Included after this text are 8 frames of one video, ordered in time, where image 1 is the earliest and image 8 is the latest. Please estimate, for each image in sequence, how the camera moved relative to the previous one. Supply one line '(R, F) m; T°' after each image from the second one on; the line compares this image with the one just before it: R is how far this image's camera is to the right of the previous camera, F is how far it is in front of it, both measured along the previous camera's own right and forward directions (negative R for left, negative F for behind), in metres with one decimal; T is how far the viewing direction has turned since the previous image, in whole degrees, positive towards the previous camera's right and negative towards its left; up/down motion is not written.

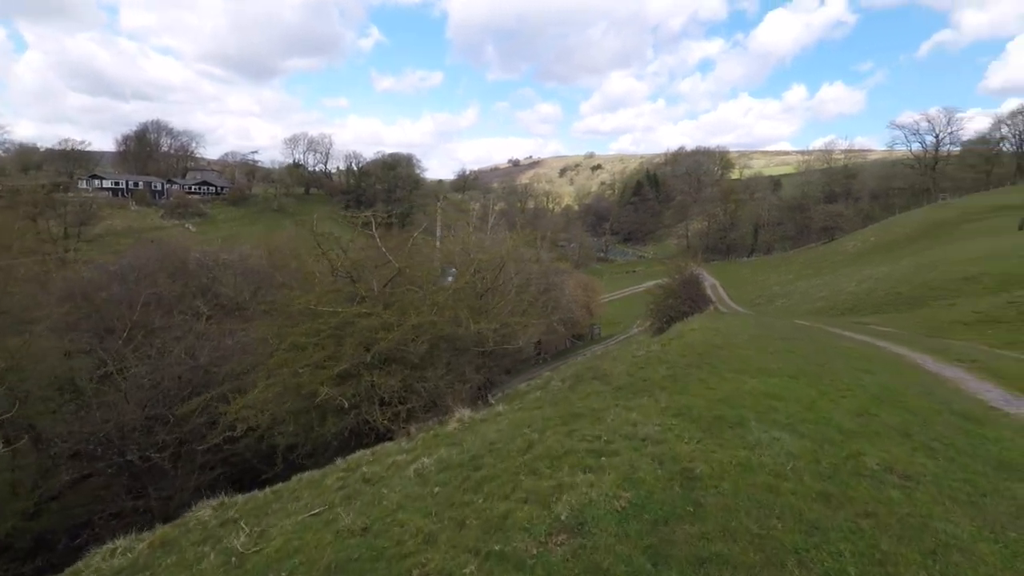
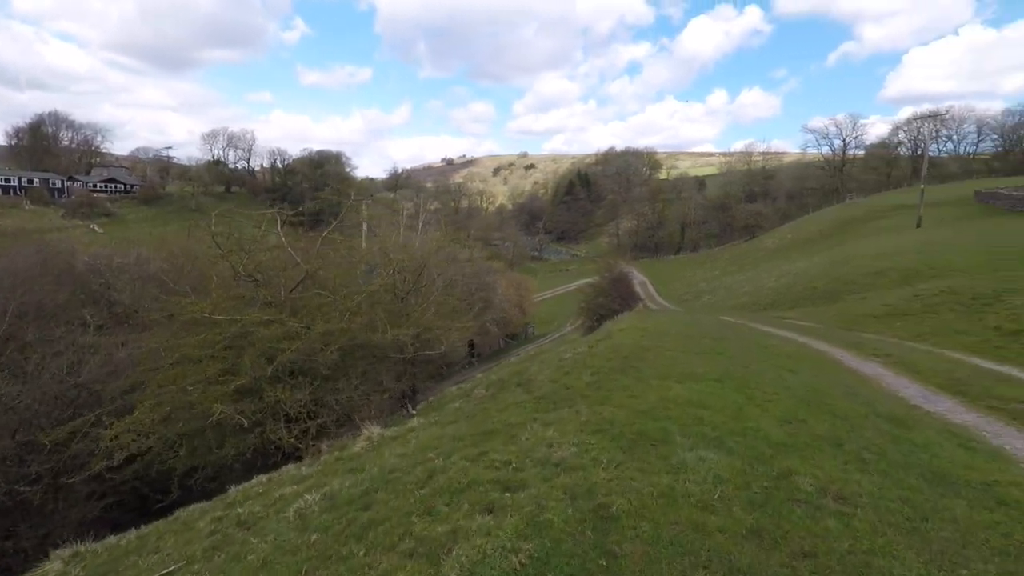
(+0.5, +1.1) m; +6°
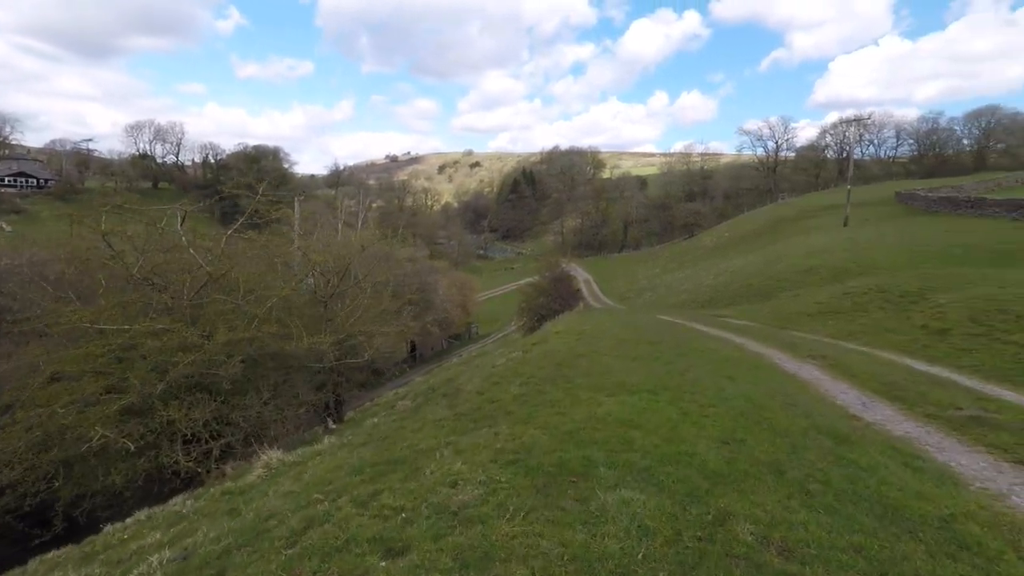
(+0.6, +1.2) m; +5°
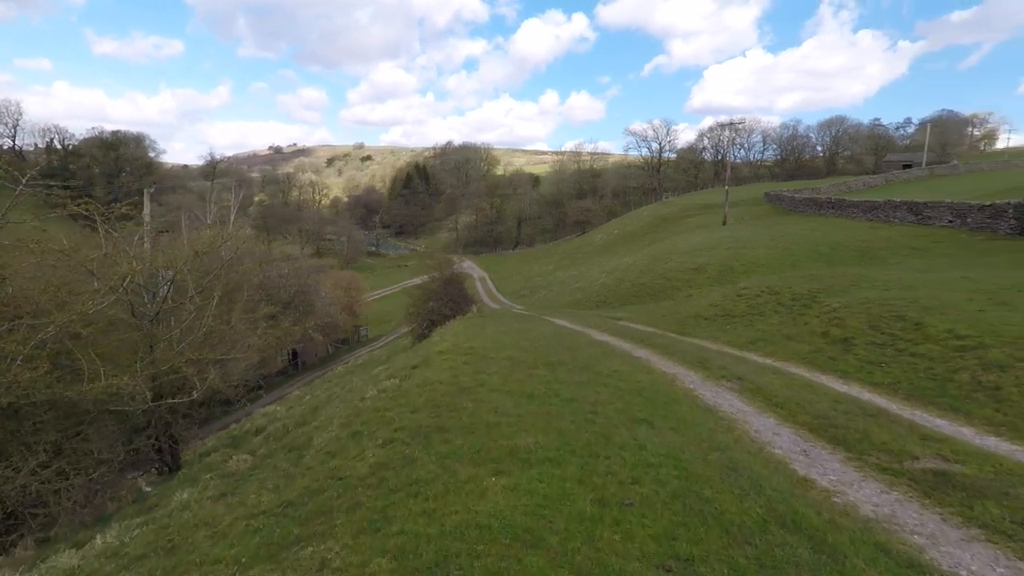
(+0.6, +3.0) m; +10°
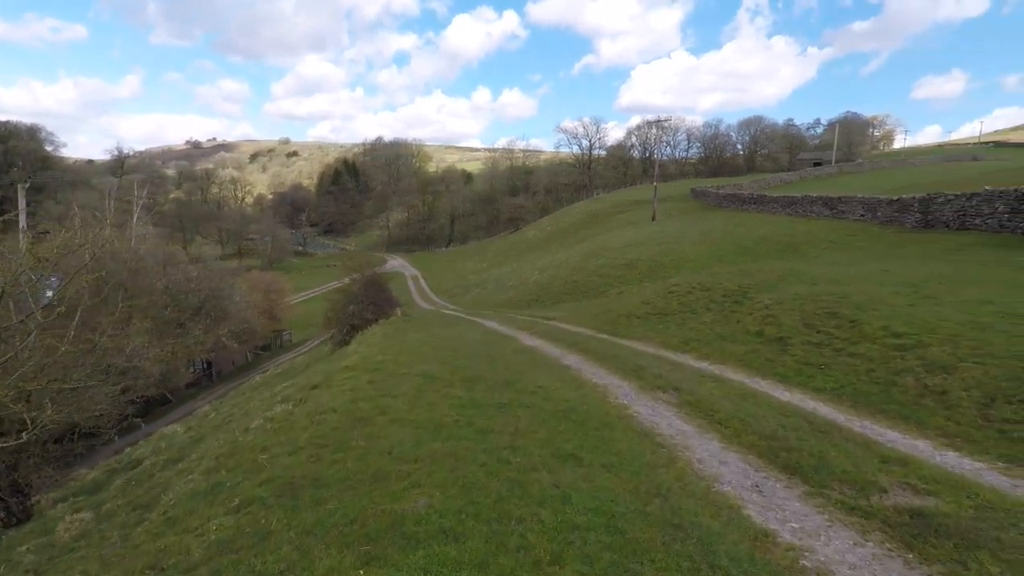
(+0.6, +1.9) m; +6°
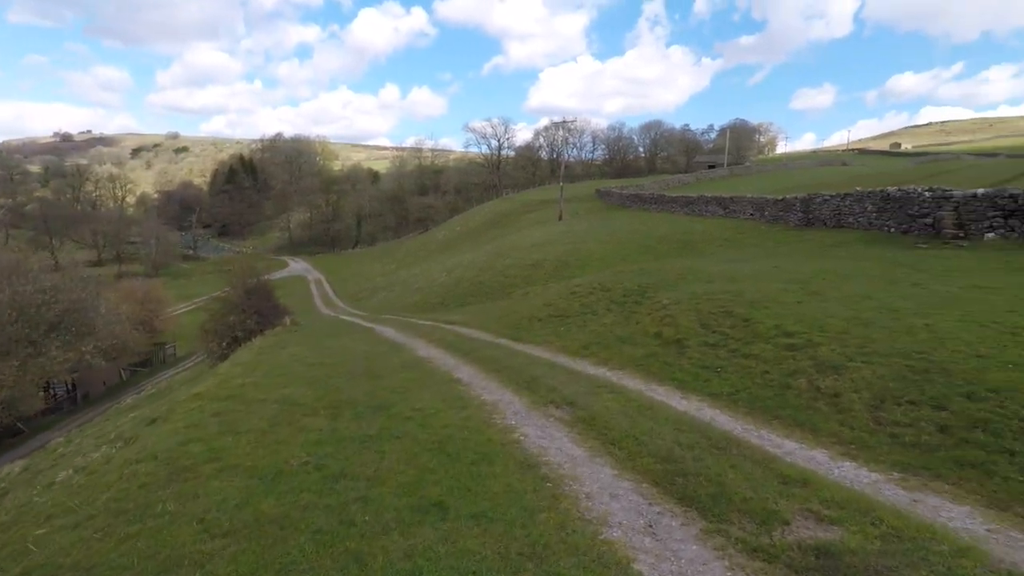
(+0.8, +1.4) m; +9°
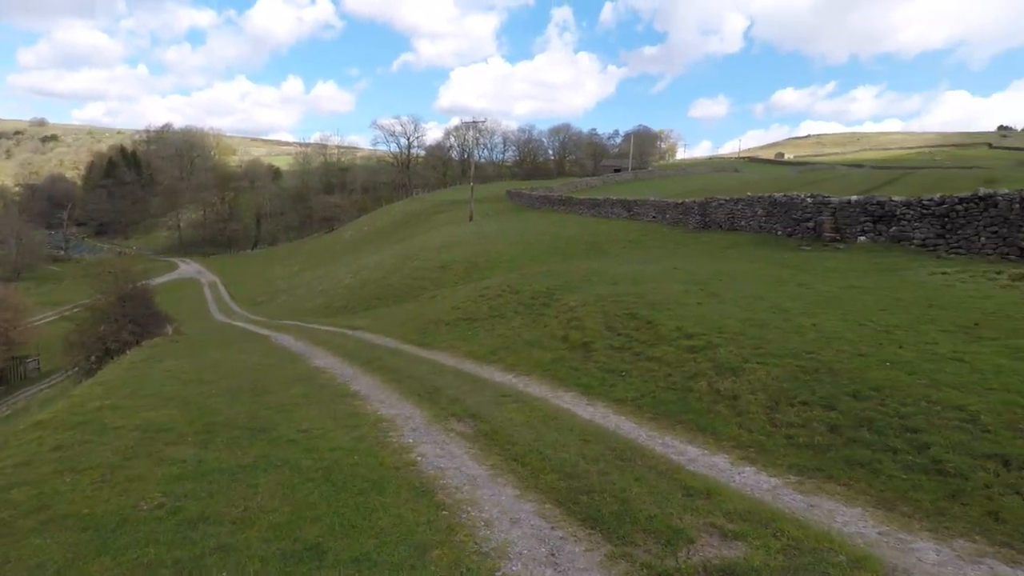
(+0.3, +0.6) m; +9°
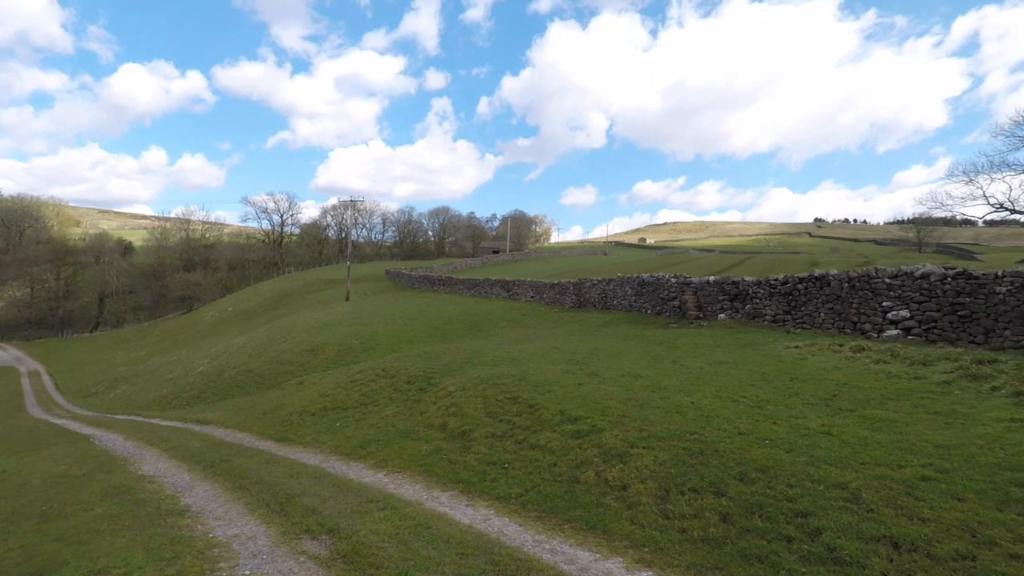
(+0.2, +1.0) m; +12°
